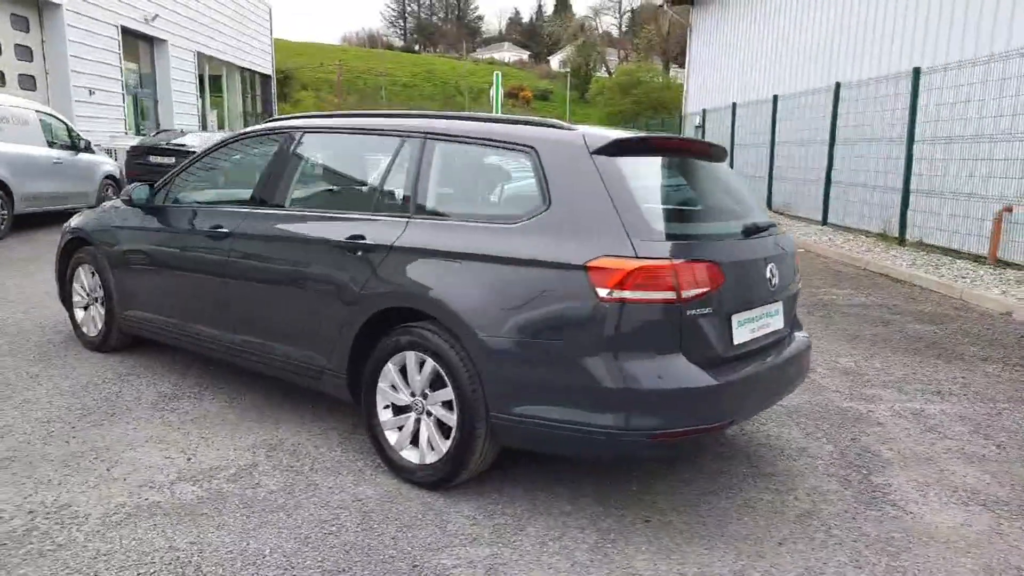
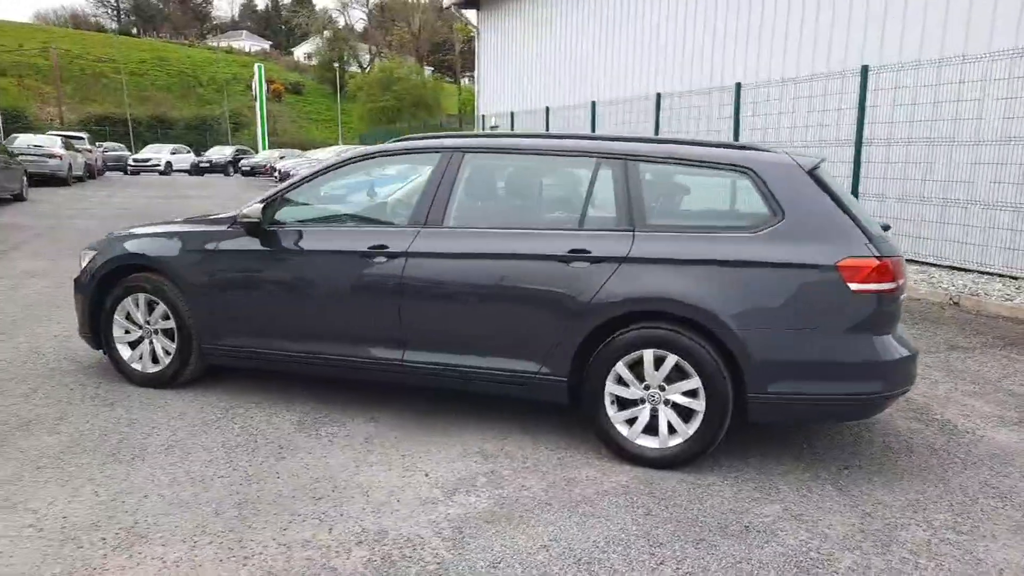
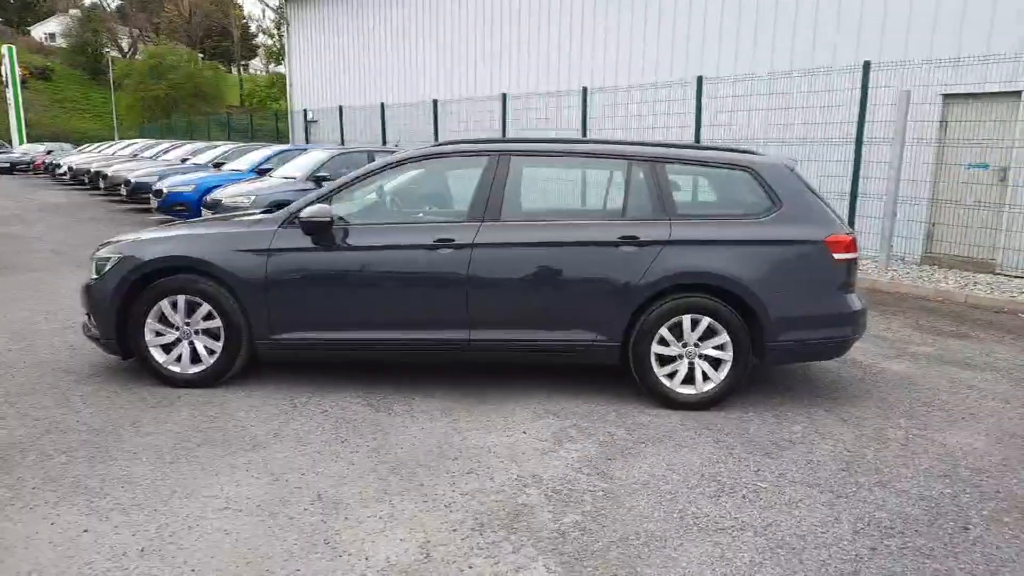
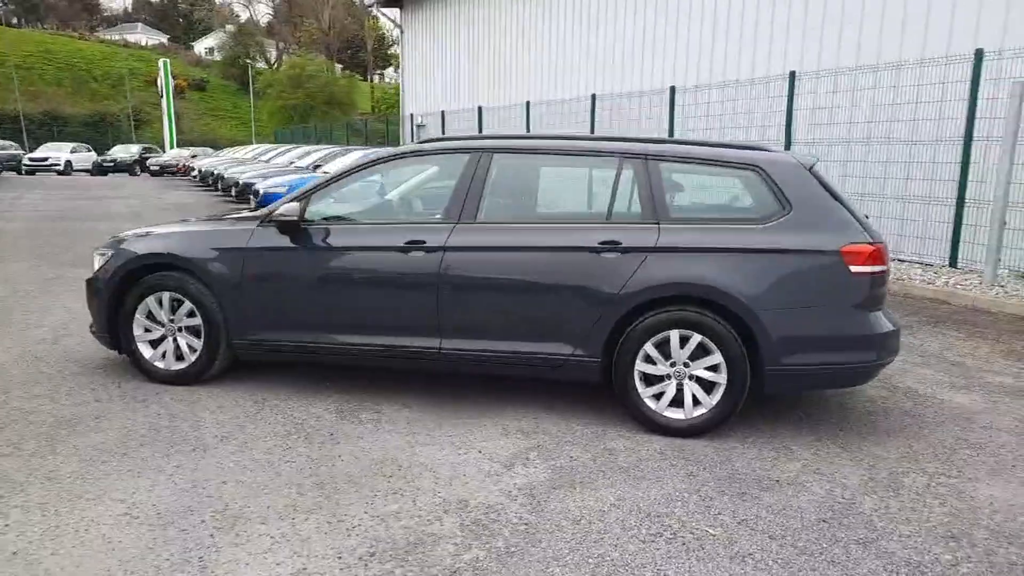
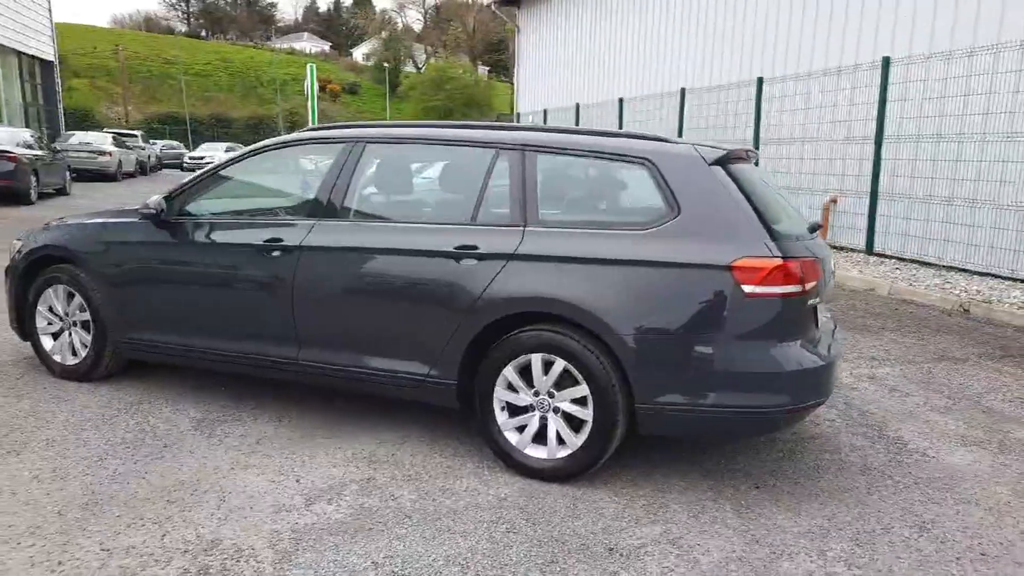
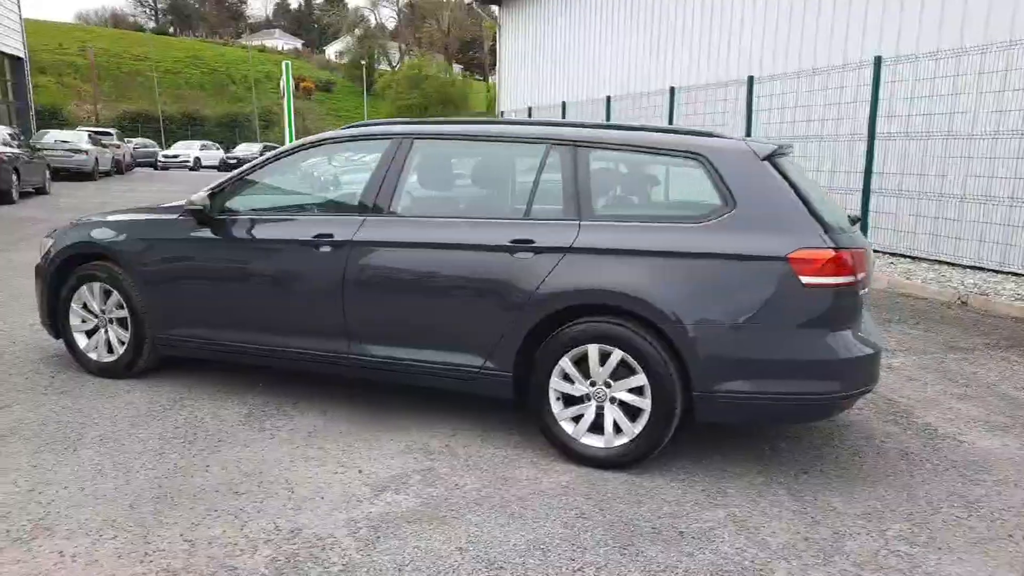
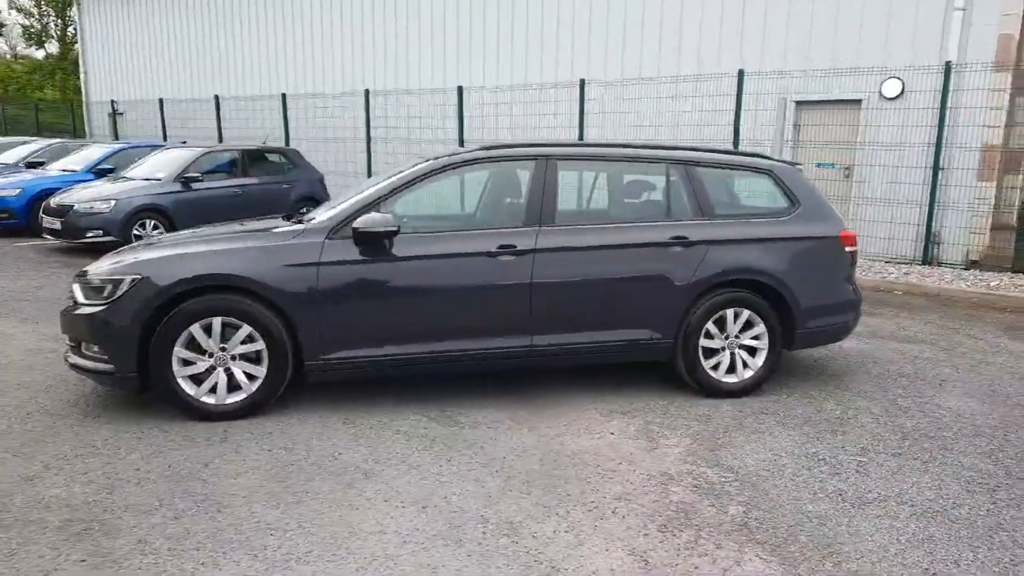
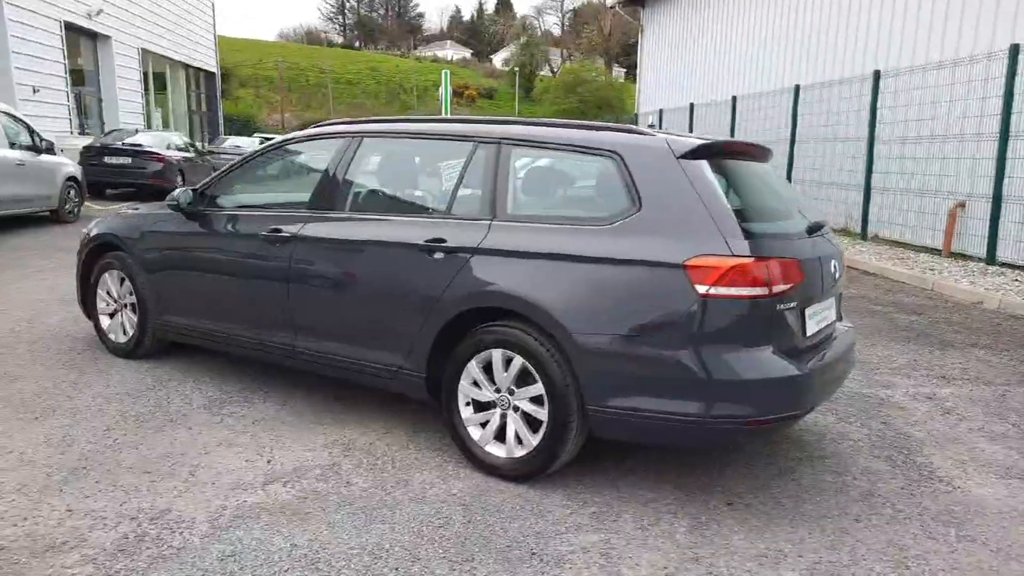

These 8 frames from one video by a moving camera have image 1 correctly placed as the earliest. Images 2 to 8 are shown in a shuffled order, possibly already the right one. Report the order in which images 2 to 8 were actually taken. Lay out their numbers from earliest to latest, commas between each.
8, 5, 6, 2, 4, 3, 7
